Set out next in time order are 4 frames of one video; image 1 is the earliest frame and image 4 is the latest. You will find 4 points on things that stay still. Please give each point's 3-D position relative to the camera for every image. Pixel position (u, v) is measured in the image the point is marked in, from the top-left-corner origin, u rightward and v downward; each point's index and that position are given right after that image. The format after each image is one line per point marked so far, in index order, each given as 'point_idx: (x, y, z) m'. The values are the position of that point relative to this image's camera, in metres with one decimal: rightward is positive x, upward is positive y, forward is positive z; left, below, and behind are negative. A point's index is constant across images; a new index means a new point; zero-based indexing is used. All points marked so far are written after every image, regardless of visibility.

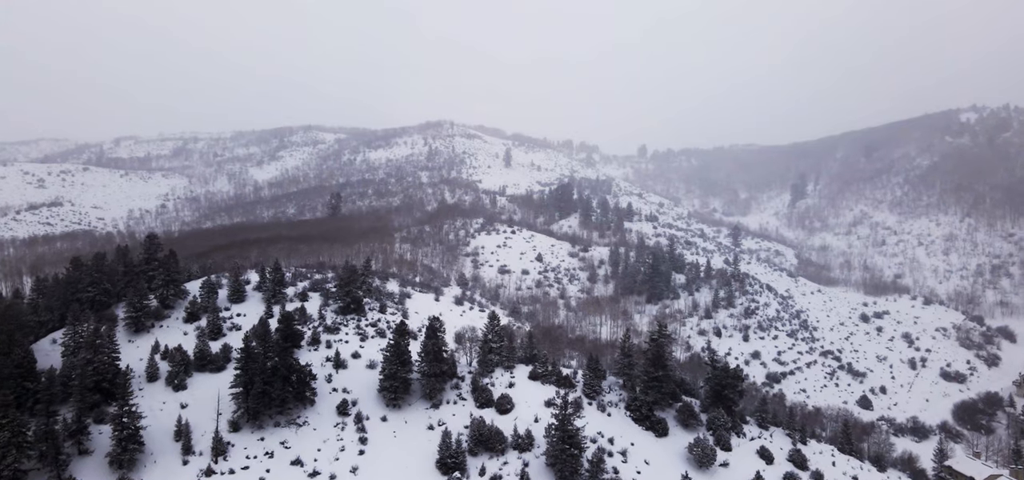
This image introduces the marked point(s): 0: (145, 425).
0: (-13.1, -6.6, +19.7) m
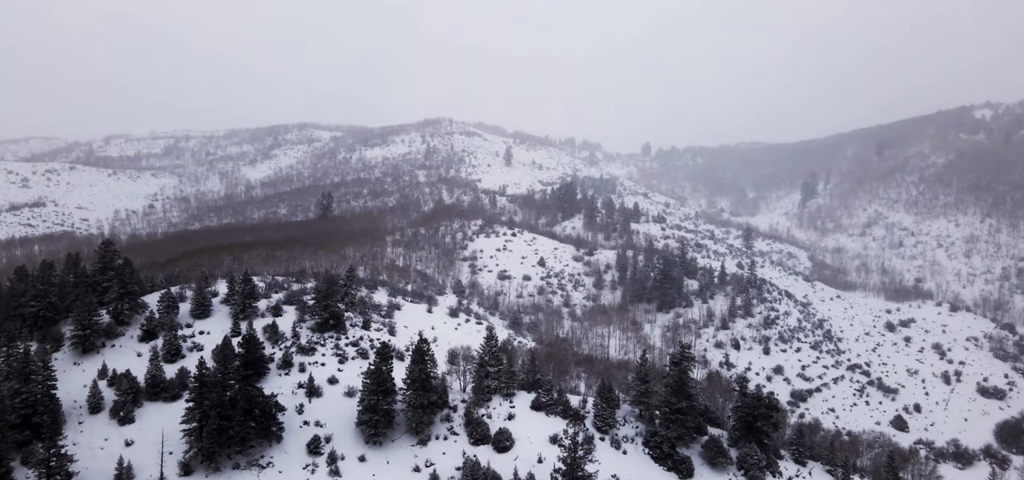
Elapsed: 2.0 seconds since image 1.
0: (-13.2, -7.0, +16.7) m
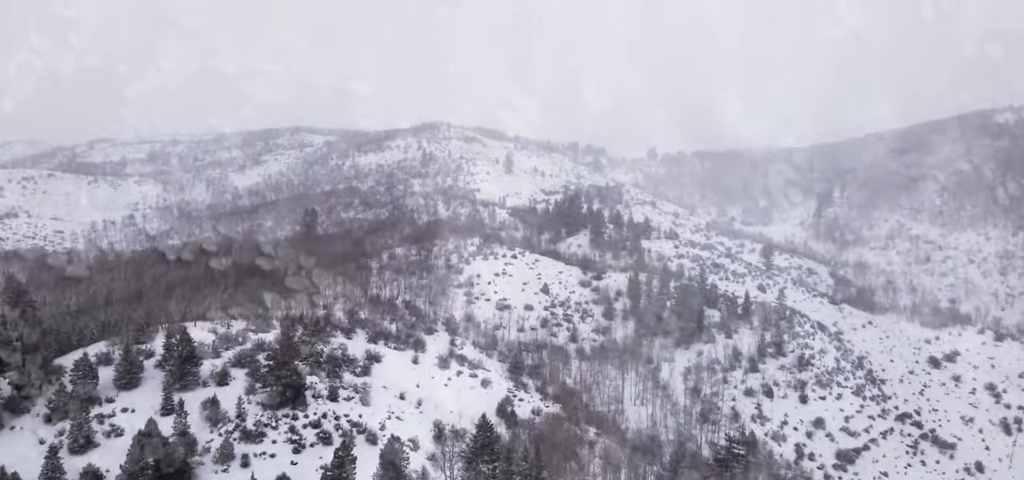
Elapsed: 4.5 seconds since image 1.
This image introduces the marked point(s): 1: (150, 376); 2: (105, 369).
0: (-13.2, -8.8, +12.2) m
1: (-12.8, -4.8, +19.4) m
2: (-14.5, -4.5, +19.7) m
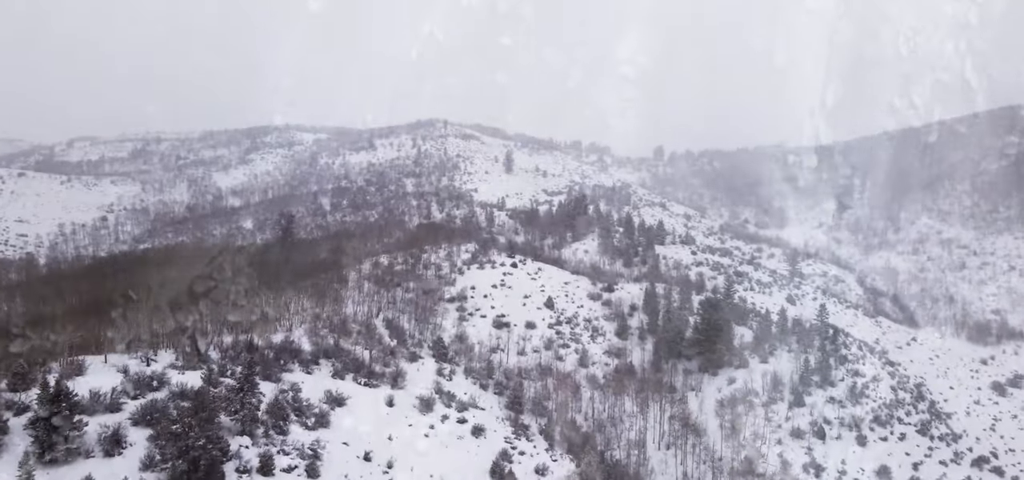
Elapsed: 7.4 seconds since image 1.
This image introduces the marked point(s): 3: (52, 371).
0: (-13.3, -9.1, +7.0) m
1: (-12.9, -5.2, +14.2) m
2: (-14.6, -4.9, +14.6) m
3: (-14.3, -4.1, +17.3) m
